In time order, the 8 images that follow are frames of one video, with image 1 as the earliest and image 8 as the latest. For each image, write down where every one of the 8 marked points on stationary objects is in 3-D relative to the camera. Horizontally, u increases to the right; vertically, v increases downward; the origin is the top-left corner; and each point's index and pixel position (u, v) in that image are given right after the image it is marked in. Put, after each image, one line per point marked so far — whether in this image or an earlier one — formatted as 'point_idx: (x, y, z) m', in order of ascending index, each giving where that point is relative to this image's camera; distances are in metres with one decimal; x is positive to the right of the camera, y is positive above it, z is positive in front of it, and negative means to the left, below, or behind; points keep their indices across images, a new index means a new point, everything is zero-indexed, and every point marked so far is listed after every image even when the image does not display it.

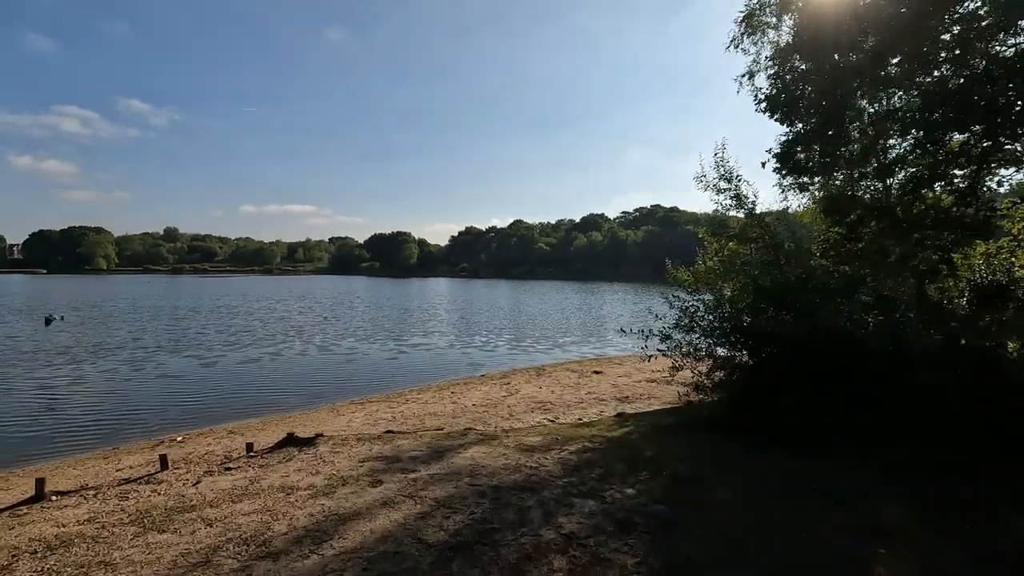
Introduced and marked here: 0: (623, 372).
0: (+3.9, -3.0, +18.5) m
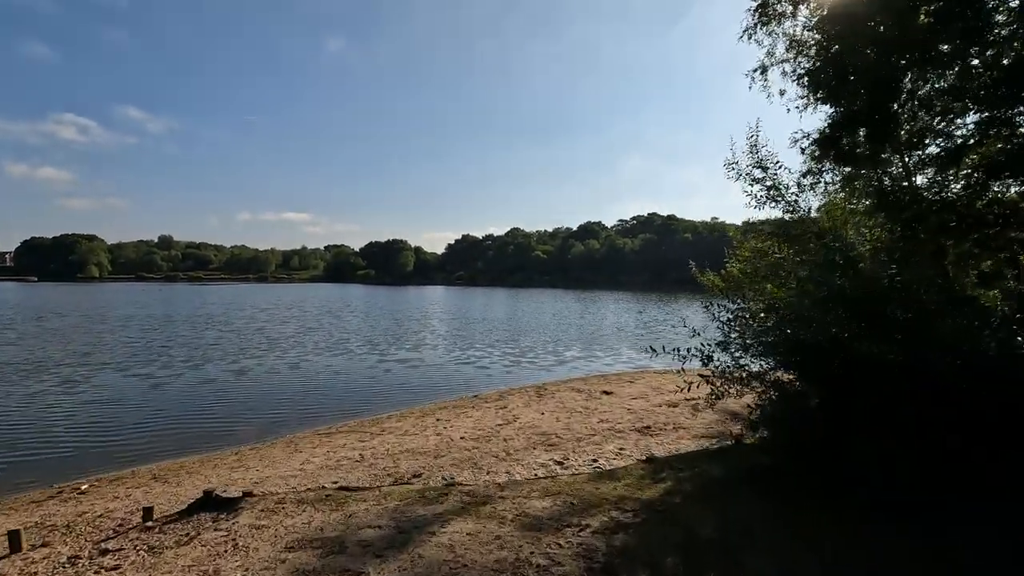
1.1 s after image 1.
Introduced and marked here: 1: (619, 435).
0: (+3.8, -3.2, +16.0) m
1: (+2.2, -3.1, +11.4) m
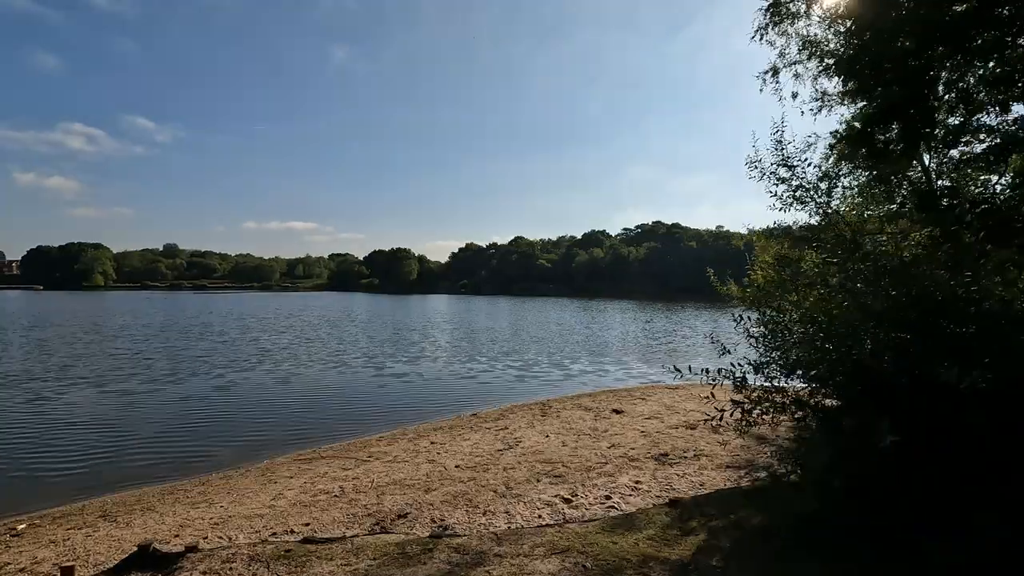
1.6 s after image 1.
0: (+3.8, -3.4, +14.7) m
1: (+2.3, -3.3, +10.1) m
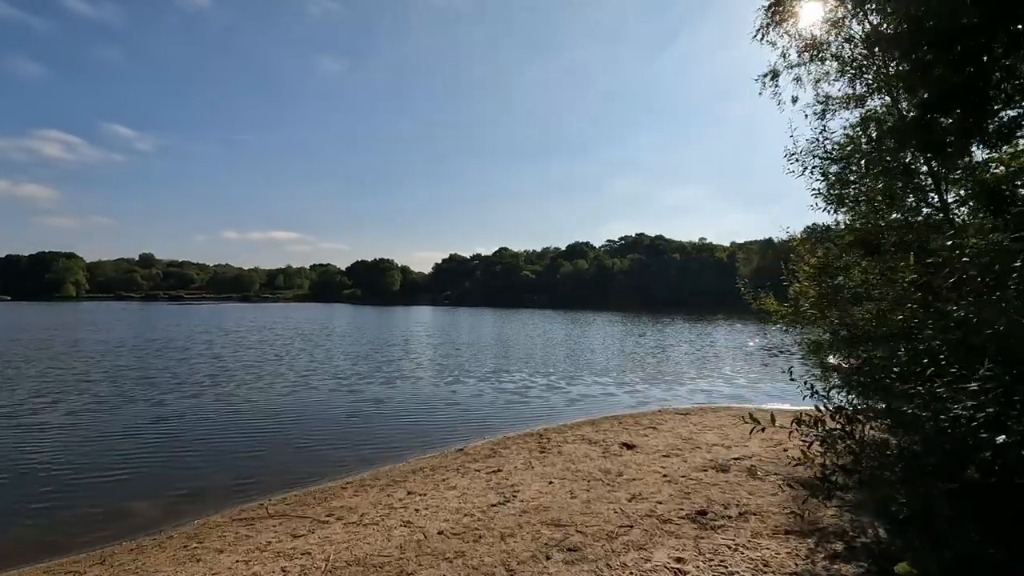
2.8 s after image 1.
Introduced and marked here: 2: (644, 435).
0: (+3.7, -3.8, +12.6) m
1: (+2.3, -3.5, +7.9) m
2: (+3.4, -3.8, +14.0) m
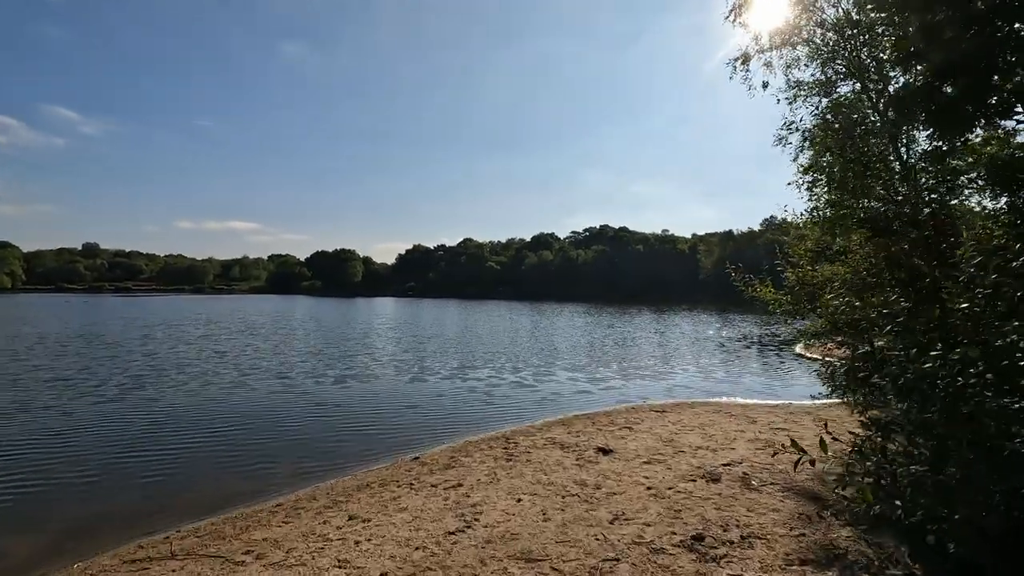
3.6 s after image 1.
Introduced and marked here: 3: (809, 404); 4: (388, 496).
0: (+2.9, -3.5, +11.3) m
1: (+1.8, -3.3, +6.5) m
2: (+2.6, -3.5, +12.7) m
3: (+9.6, -3.8, +17.4) m
4: (-2.1, -3.6, +9.2) m
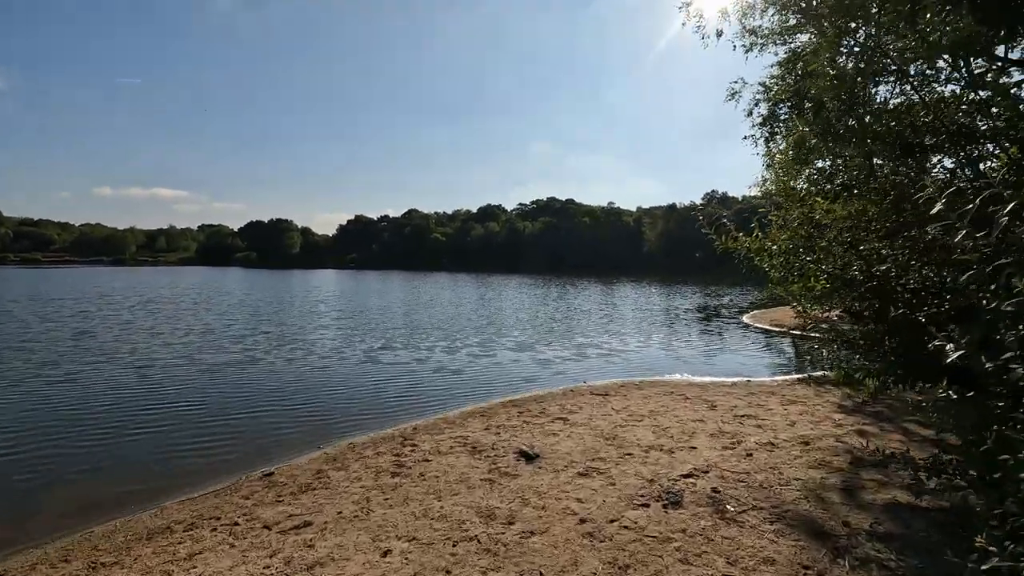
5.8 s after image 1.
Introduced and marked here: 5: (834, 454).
0: (+1.2, -2.7, +8.4) m
1: (+0.5, -2.8, +3.6) m
2: (+0.7, -2.7, +9.8) m
3: (+7.3, -2.7, +15.2) m
4: (-3.6, -2.9, +5.9) m
5: (+5.0, -2.6, +8.4) m
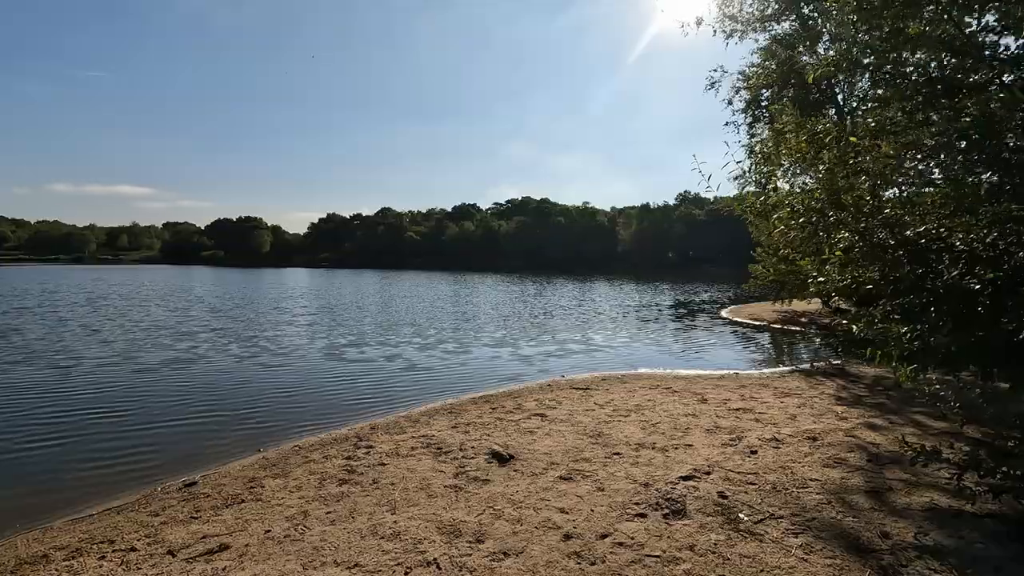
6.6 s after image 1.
0: (+0.8, -2.3, +7.3) m
1: (+0.4, -2.4, +2.4) m
2: (+0.3, -2.3, +8.6) m
3: (+6.6, -2.3, +14.3) m
4: (-3.9, -2.5, +4.5) m
5: (+4.6, -2.2, +7.4) m
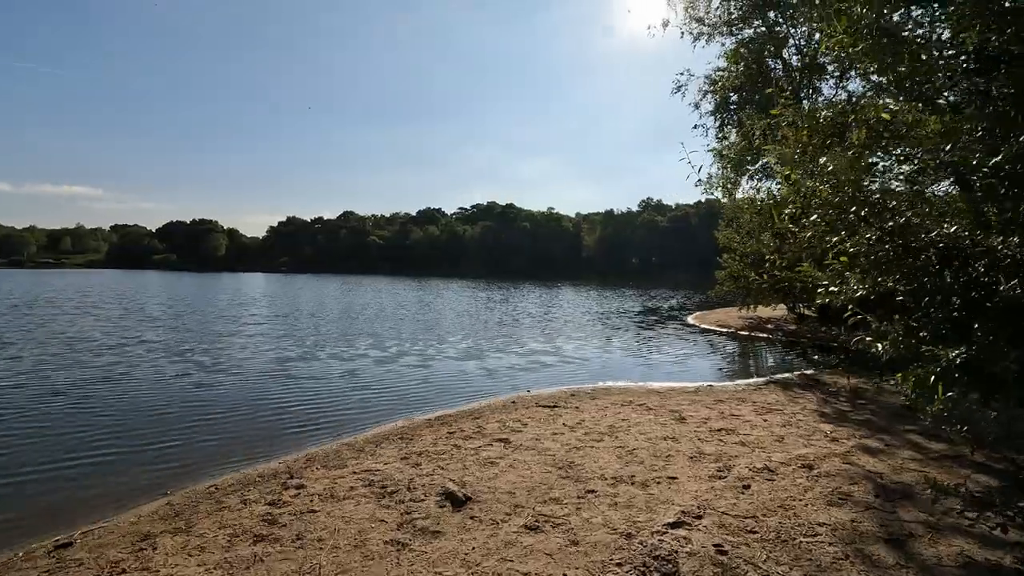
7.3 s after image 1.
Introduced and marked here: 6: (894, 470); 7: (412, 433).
0: (+0.3, -2.5, +6.2) m
1: (+0.2, -2.5, +1.3) m
2: (-0.3, -2.4, +7.5) m
3: (+5.6, -2.5, +13.6) m
4: (-4.2, -2.6, +3.1) m
5: (+4.1, -2.4, +6.6) m
6: (+4.9, -2.3, +6.8) m
7: (-1.7, -2.5, +9.2) m
